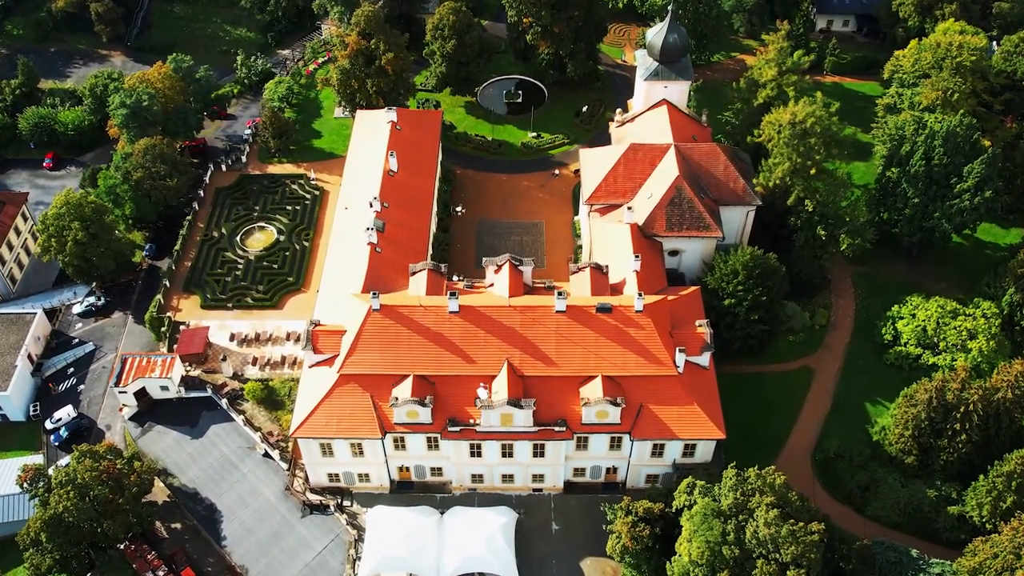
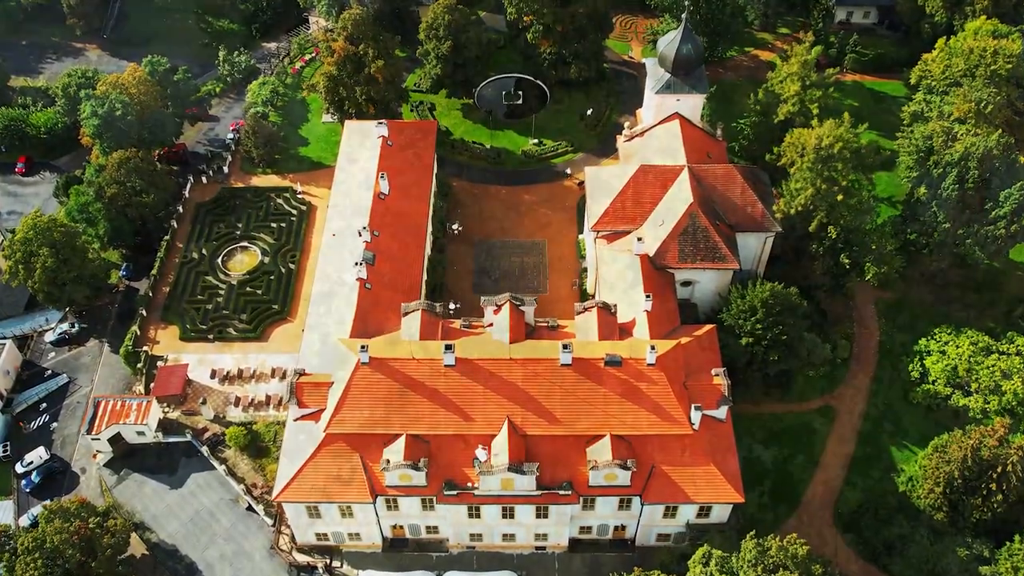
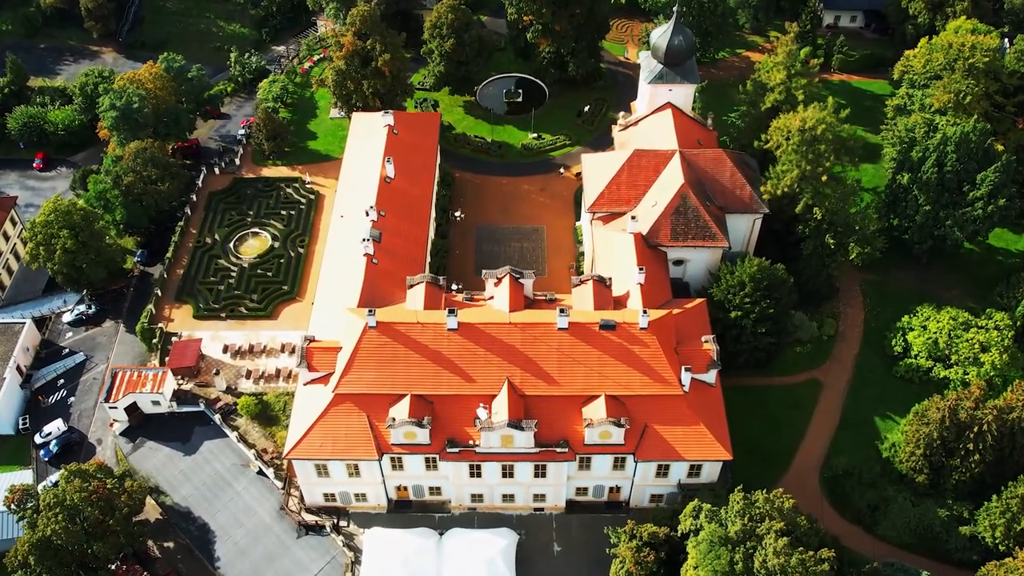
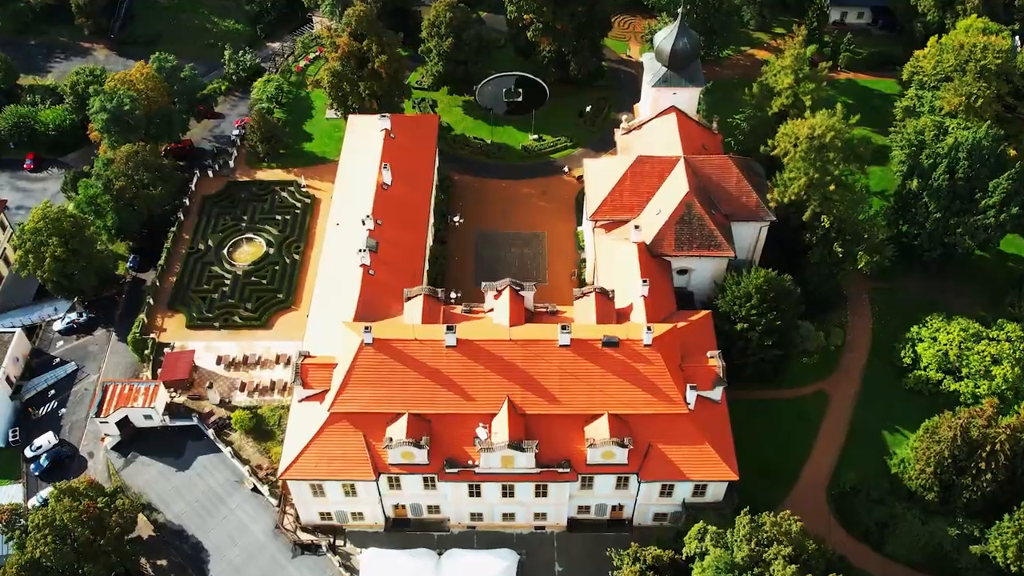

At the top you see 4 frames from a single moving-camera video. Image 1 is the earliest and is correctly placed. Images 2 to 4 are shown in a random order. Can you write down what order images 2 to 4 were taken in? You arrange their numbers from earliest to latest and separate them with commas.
3, 4, 2
